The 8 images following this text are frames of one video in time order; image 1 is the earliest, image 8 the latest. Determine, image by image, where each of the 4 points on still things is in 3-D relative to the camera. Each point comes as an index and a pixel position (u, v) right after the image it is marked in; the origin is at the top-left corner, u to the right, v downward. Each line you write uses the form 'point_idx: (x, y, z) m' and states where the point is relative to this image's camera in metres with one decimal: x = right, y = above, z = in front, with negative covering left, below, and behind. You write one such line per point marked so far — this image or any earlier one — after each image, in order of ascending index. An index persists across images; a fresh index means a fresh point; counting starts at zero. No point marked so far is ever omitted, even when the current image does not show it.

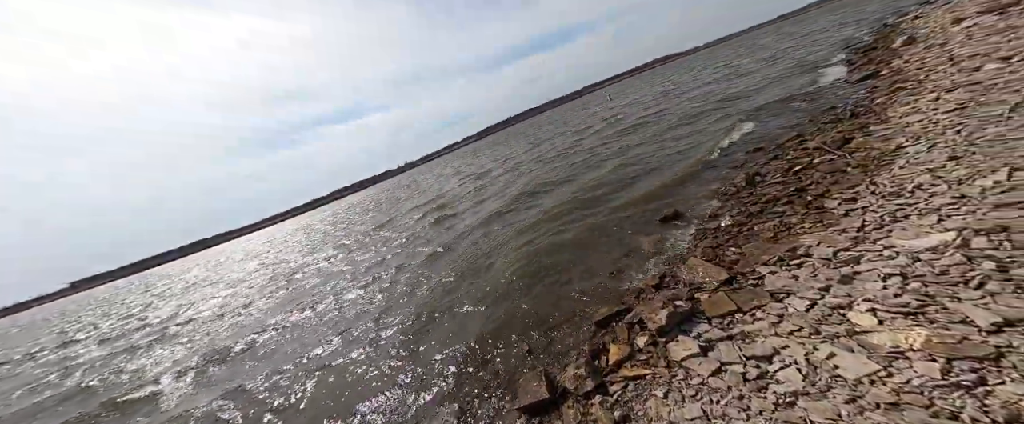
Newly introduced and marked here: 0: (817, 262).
0: (+6.2, -0.9, +6.3) m
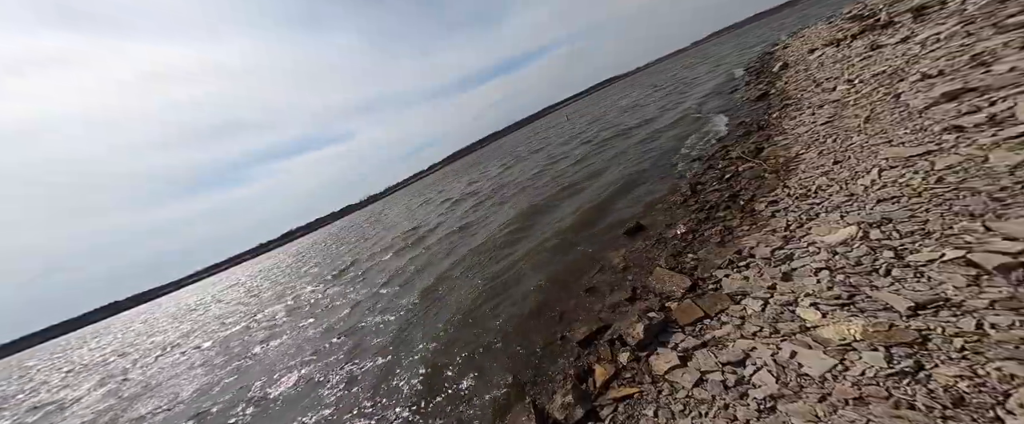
0: (+5.0, -1.0, +6.4) m
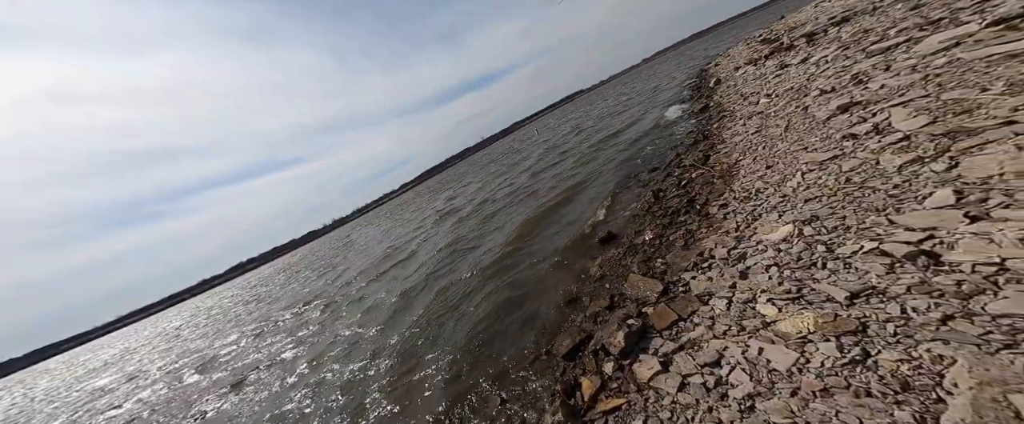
0: (+4.4, -1.1, +6.7) m
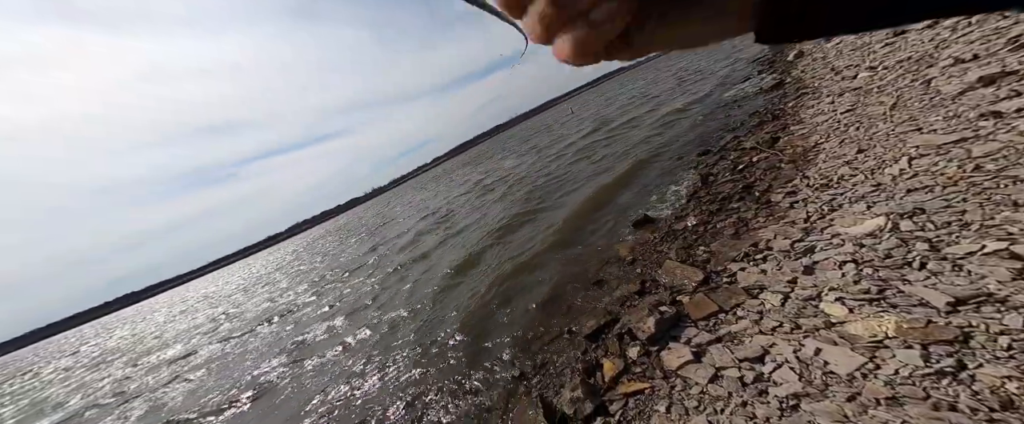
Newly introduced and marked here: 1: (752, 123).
0: (+5.2, -0.9, +6.2) m
1: (+9.6, +3.6, +12.6) m
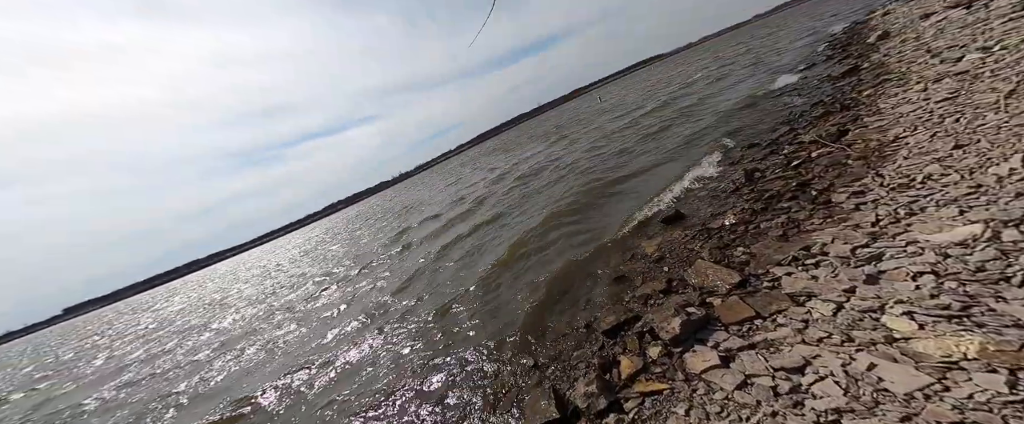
0: (+5.8, -0.9, +5.7) m
1: (+10.8, +3.5, +11.7) m
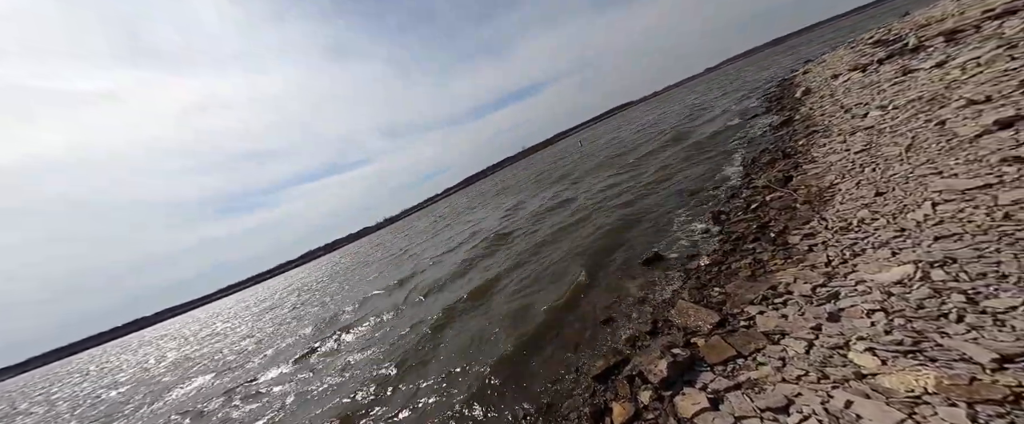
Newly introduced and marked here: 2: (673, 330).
0: (+5.4, -1.7, +6.0) m
1: (+9.9, +2.1, +12.8) m
2: (+3.9, -2.8, +7.4) m
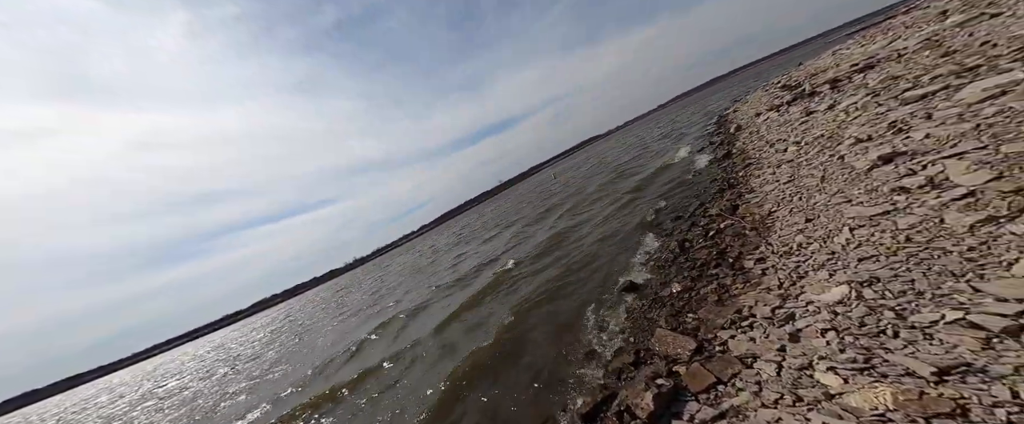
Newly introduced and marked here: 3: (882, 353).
0: (+4.9, -2.1, +6.1) m
1: (+8.8, +1.1, +13.5) m
2: (+3.3, -3.5, +7.3) m
3: (+5.2, -1.9, +4.4) m
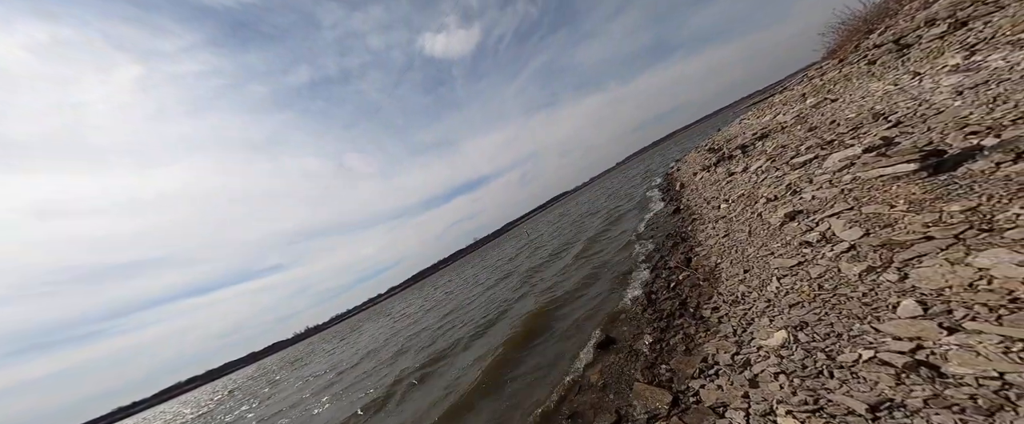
0: (+4.3, -3.1, +6.3) m
1: (+7.5, -1.1, +14.4) m
2: (+2.7, -4.7, +7.2) m
3: (+4.8, -2.7, +4.7) m
